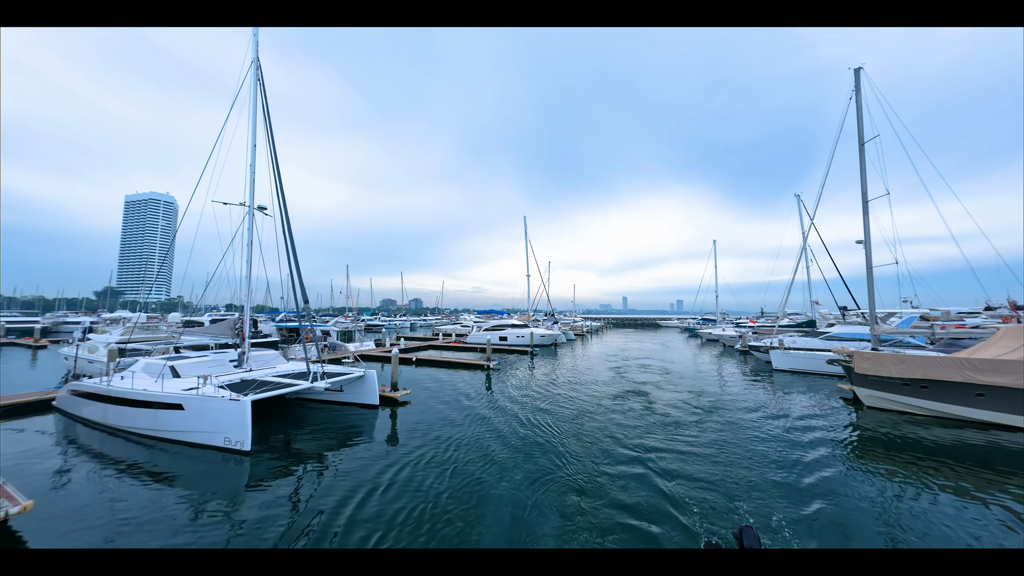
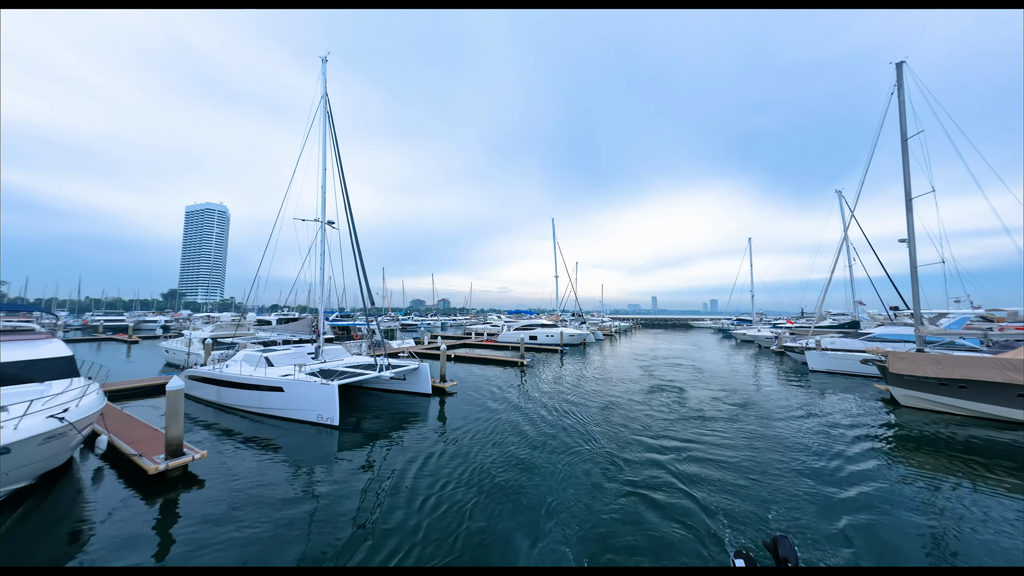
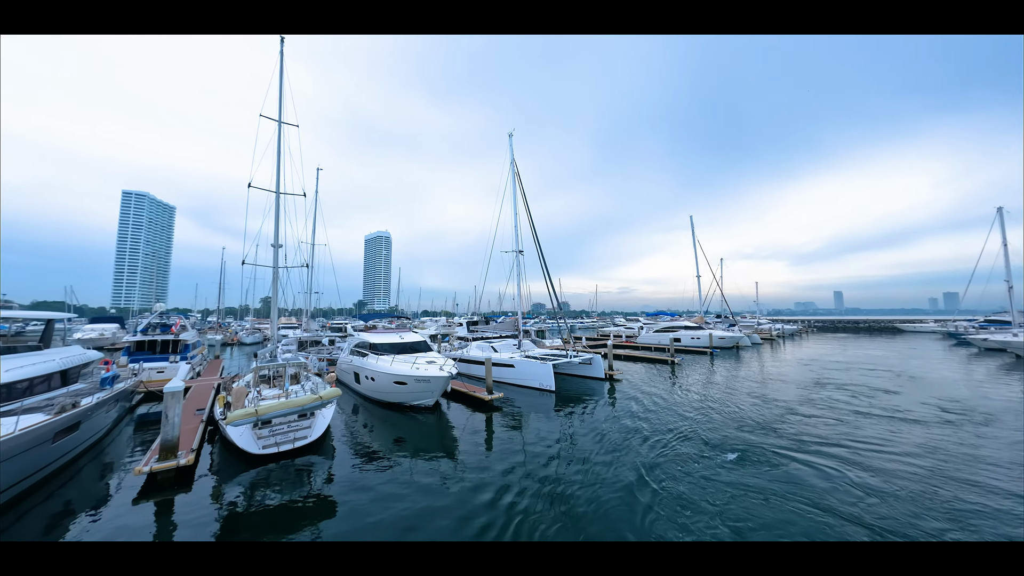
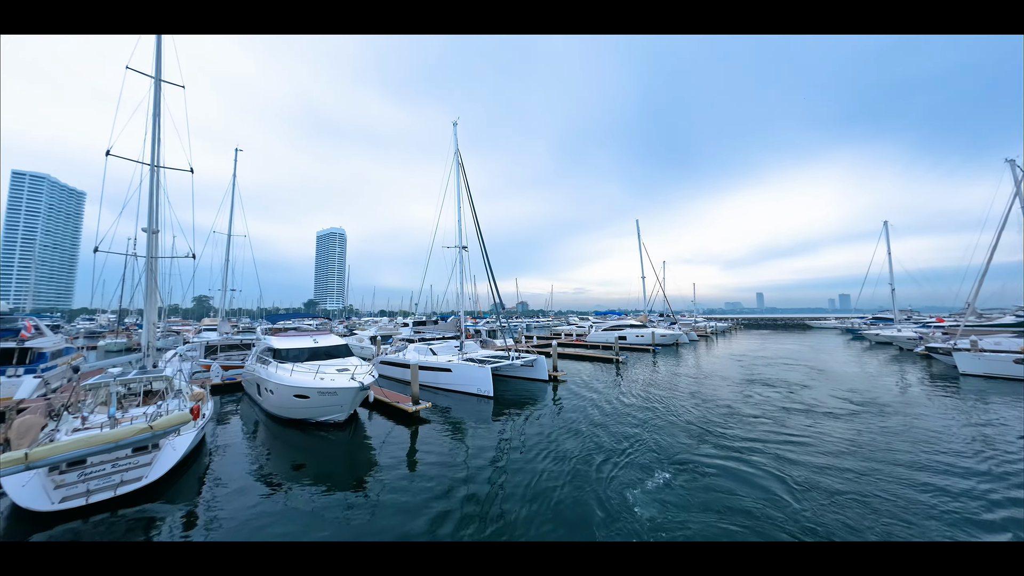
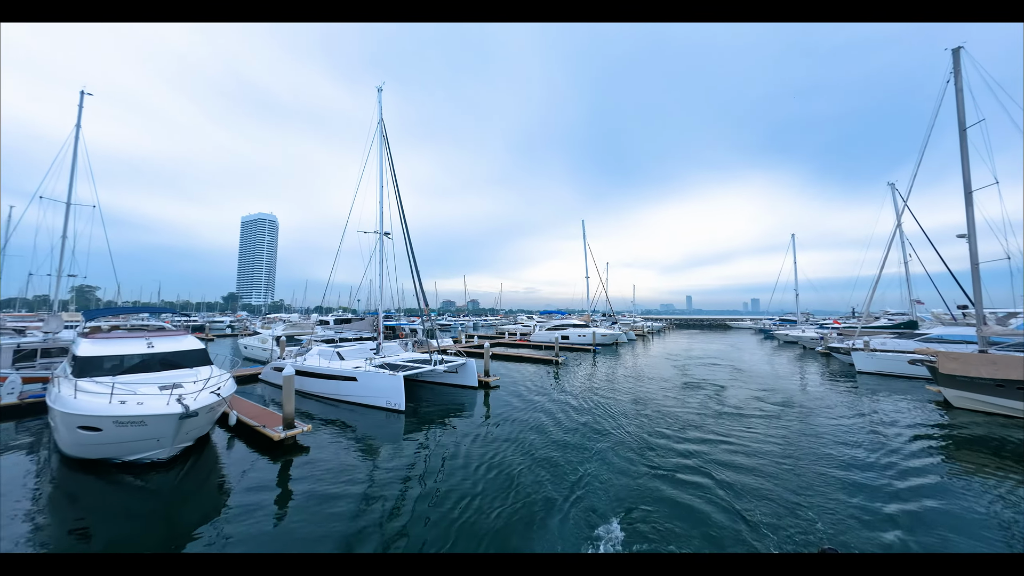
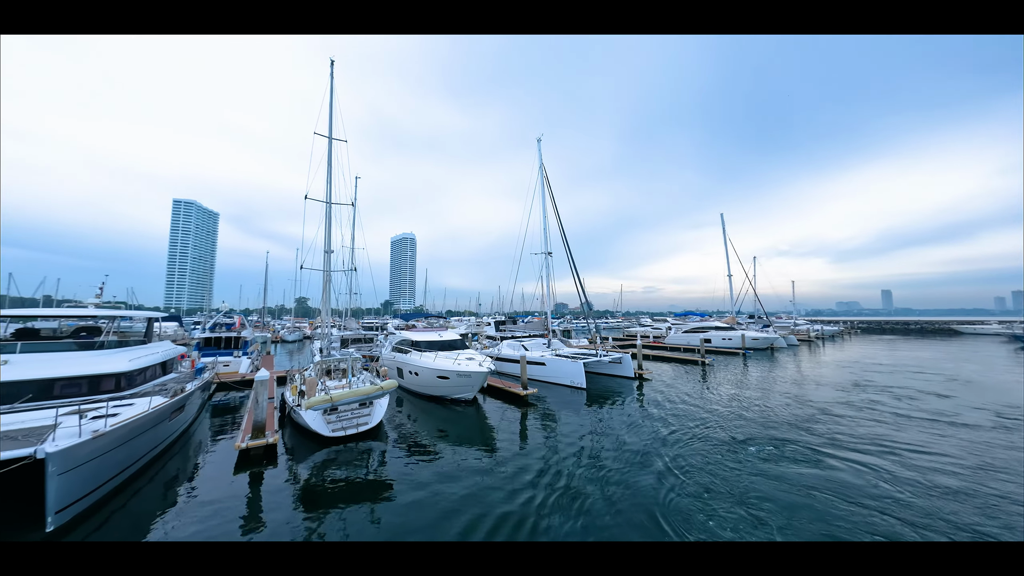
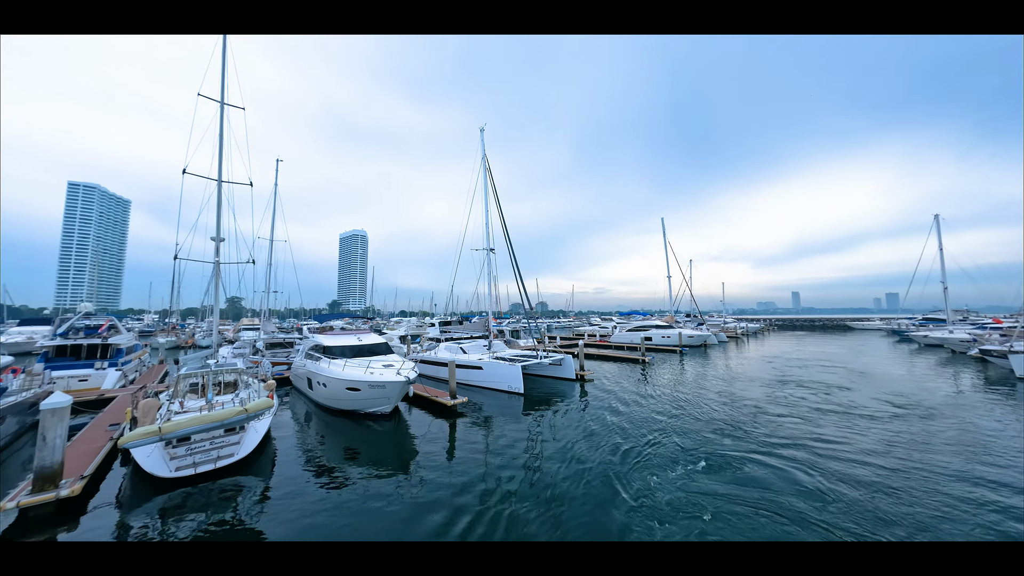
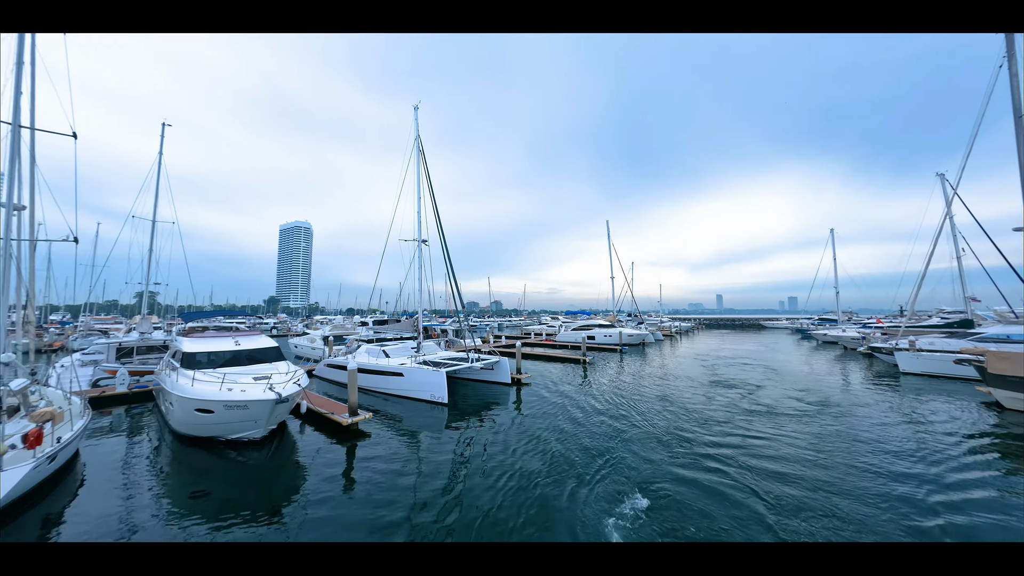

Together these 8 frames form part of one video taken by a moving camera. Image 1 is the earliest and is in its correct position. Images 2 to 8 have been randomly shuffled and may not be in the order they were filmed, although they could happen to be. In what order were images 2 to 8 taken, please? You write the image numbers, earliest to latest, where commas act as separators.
2, 5, 8, 4, 7, 3, 6
